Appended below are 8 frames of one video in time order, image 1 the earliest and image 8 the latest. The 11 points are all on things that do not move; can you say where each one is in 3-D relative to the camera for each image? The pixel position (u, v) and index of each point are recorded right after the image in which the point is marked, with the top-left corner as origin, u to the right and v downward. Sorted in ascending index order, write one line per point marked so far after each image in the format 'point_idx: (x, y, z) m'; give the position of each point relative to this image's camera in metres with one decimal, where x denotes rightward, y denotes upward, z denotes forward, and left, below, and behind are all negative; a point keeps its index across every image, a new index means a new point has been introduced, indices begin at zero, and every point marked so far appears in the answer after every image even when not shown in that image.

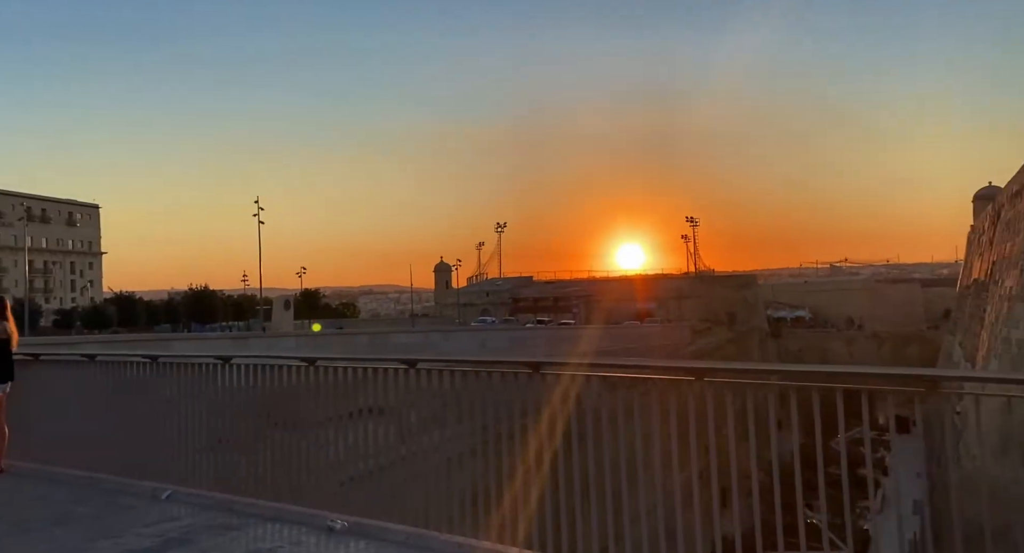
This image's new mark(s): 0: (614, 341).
0: (+3.2, -1.5, +14.6) m
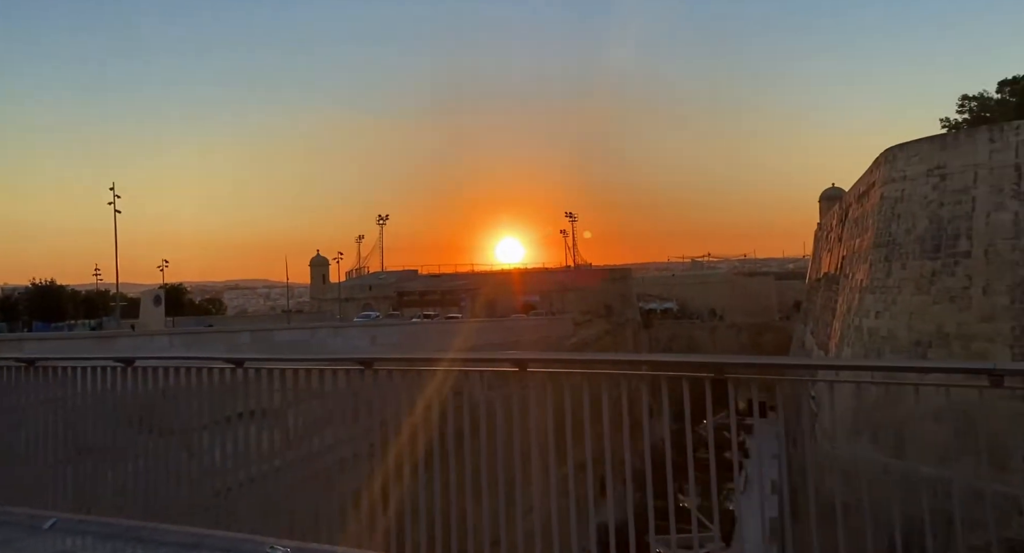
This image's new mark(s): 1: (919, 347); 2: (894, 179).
0: (+0.4, -1.3, +14.4) m
1: (+5.5, -1.0, +8.0) m
2: (+5.8, +1.5, +9.0) m
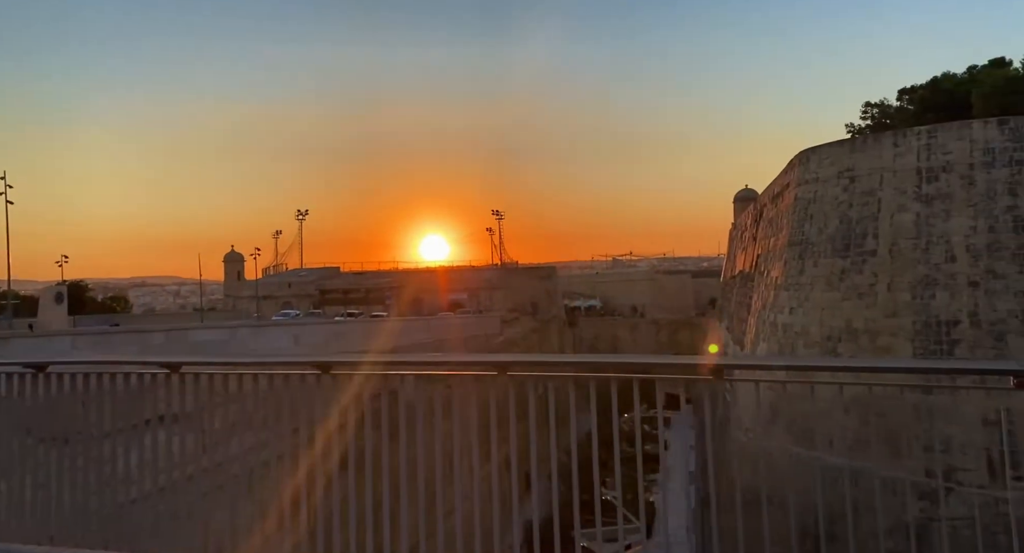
0: (-1.5, -1.3, +14.0) m
1: (+4.5, -0.9, +8.3) m
2: (+4.7, +1.5, +9.3) m
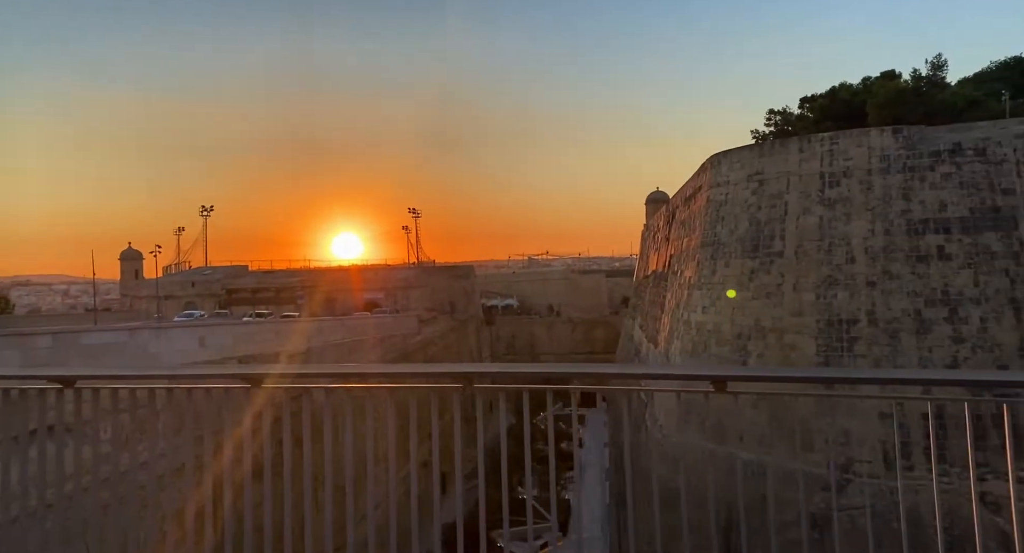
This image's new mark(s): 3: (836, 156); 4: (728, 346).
0: (-3.4, -1.3, +13.3) m
1: (+3.3, -0.9, +8.5) m
2: (+3.4, +1.5, +9.5) m
3: (+4.5, +1.7, +8.1) m
4: (+3.2, -1.0, +8.6) m
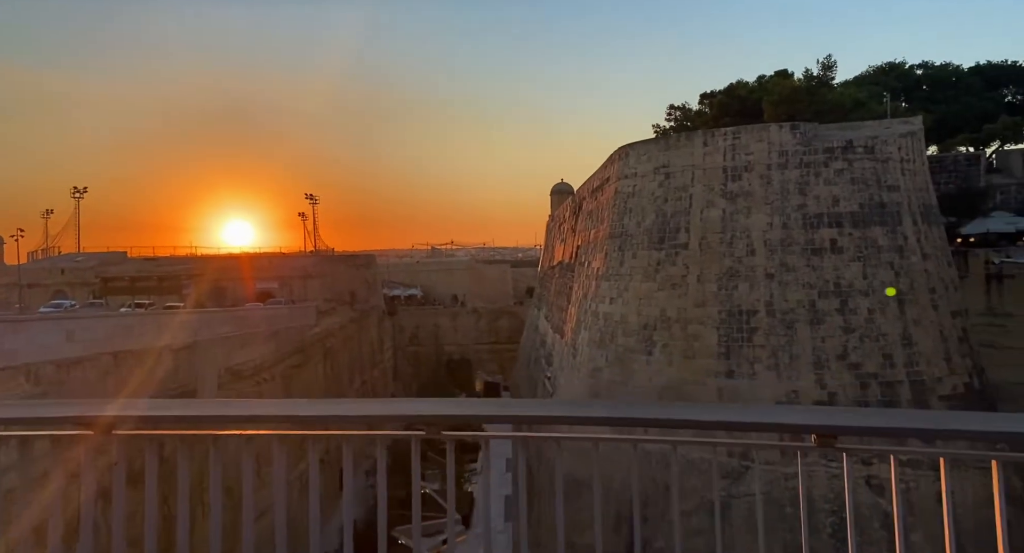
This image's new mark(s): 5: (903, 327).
0: (-5.4, -1.0, +12.2) m
1: (+1.9, -0.8, +8.5) m
2: (+1.8, +1.7, +9.5) m
3: (+3.2, +1.8, +8.3) m
4: (+1.8, -0.9, +8.6) m
5: (+5.0, -0.6, +7.5) m
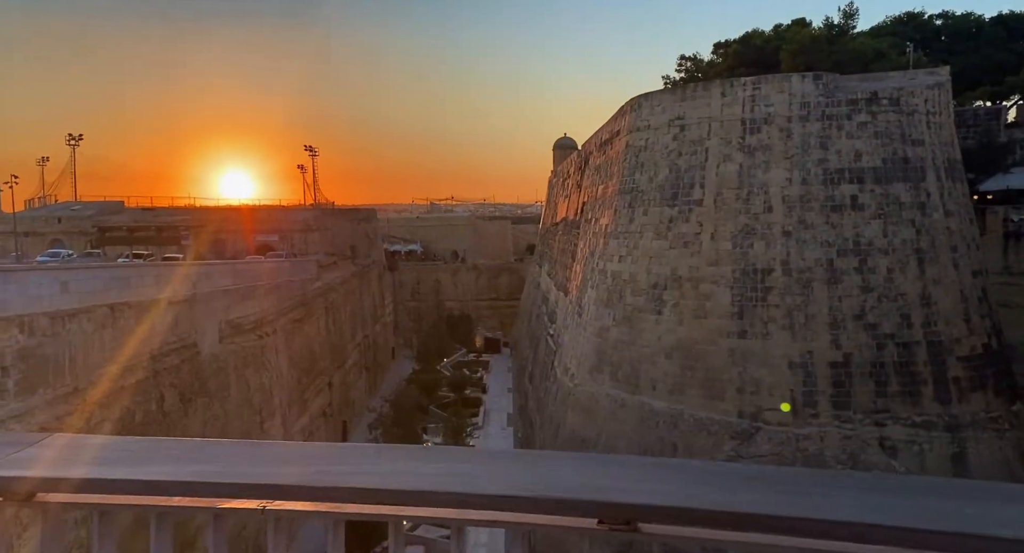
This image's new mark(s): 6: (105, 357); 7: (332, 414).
0: (-5.4, -0.1, +12.0) m
1: (+2.0, -0.2, +8.3) m
2: (+2.0, +2.3, +9.1) m
3: (+3.3, +2.4, +7.9) m
4: (+1.9, -0.3, +8.4) m
5: (+5.1, -0.1, +7.3) m
6: (-4.8, -0.9, +6.7) m
7: (-4.7, -3.6, +15.2) m
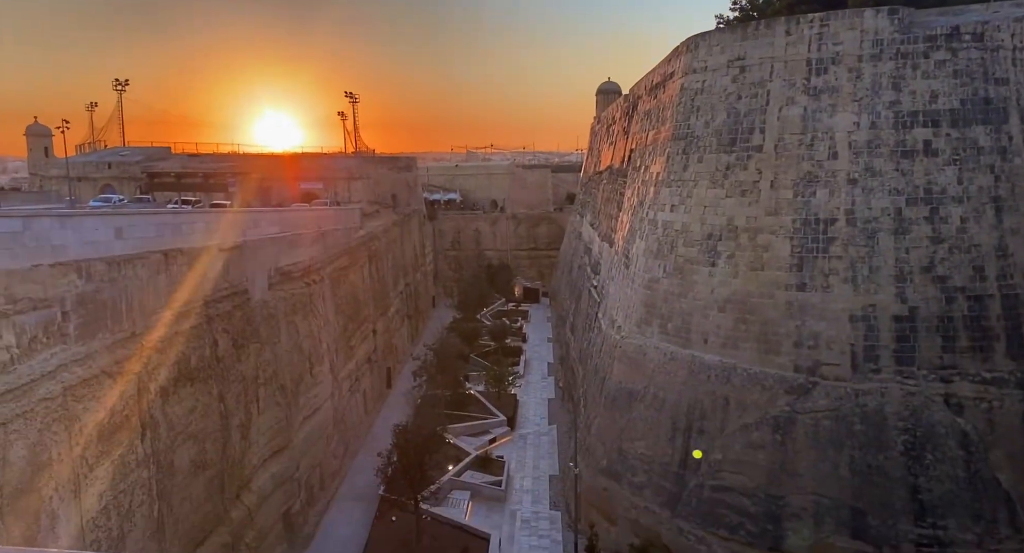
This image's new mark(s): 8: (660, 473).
0: (-4.4, +1.0, +12.2) m
1: (+2.7, +0.5, +8.1) m
2: (+2.7, +3.1, +8.6) m
3: (+4.0, +3.0, +7.4) m
4: (+2.6, +0.4, +8.2) m
5: (+5.7, +0.5, +6.8) m
6: (-4.2, -0.3, +7.0) m
7: (-3.6, -2.2, +15.7) m
8: (+2.0, -2.6, +7.7) m
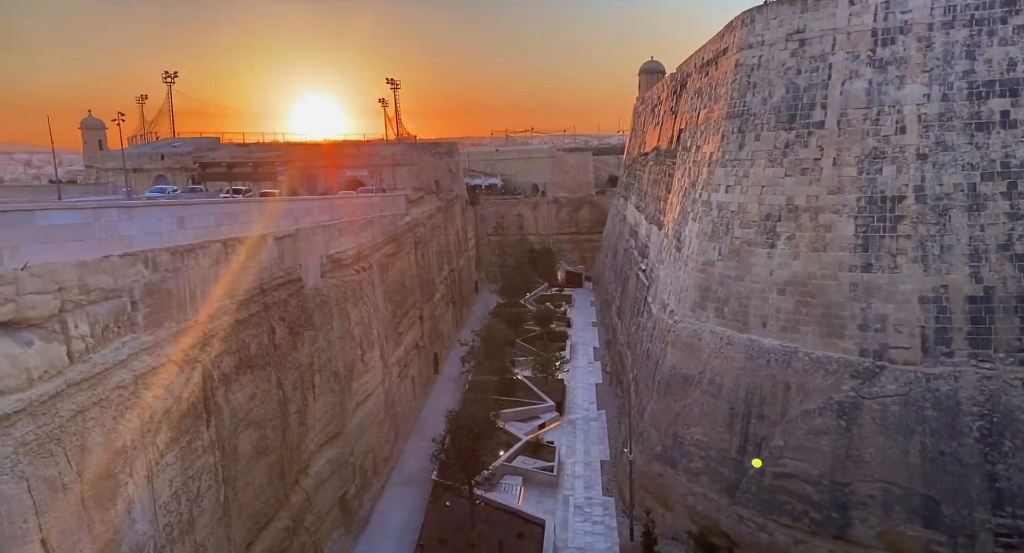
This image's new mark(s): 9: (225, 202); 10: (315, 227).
0: (-3.4, +1.2, +12.5) m
1: (+3.4, +0.7, +7.9) m
2: (+3.4, +3.3, +8.4) m
3: (+4.6, +3.2, +7.0) m
4: (+3.3, +0.7, +8.0) m
5: (+6.3, +0.7, +6.4) m
6: (-3.5, -0.2, +7.3) m
7: (-2.3, -1.9, +15.9) m
8: (+2.7, -2.4, +7.7) m
9: (-3.9, +1.0, +8.0) m
10: (-3.4, +0.8, +10.0) m
